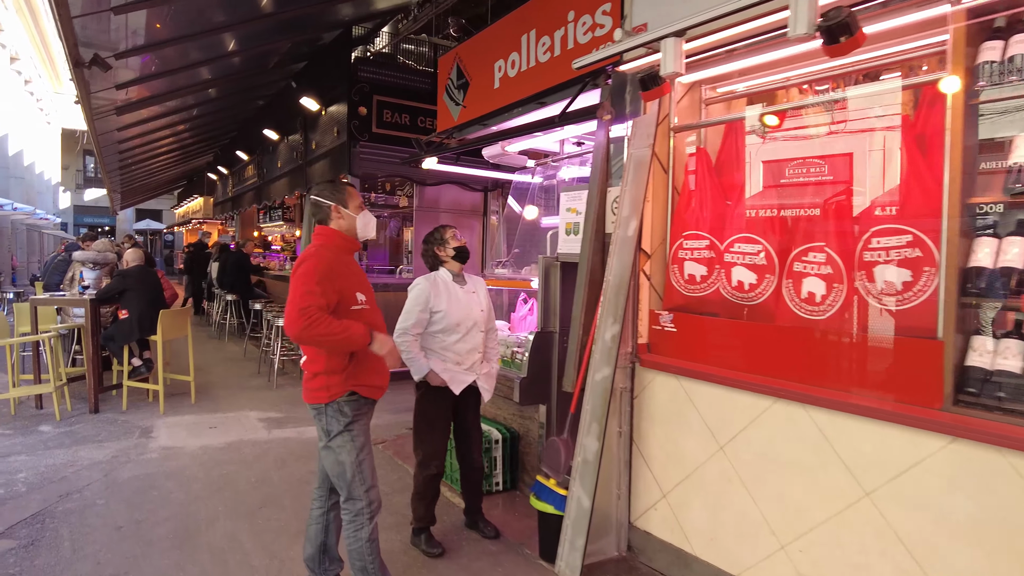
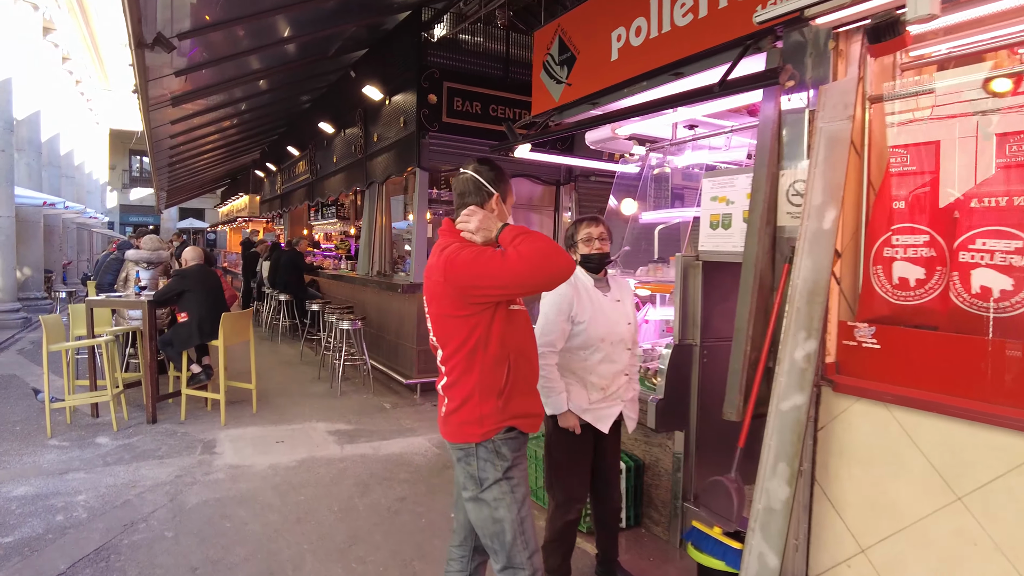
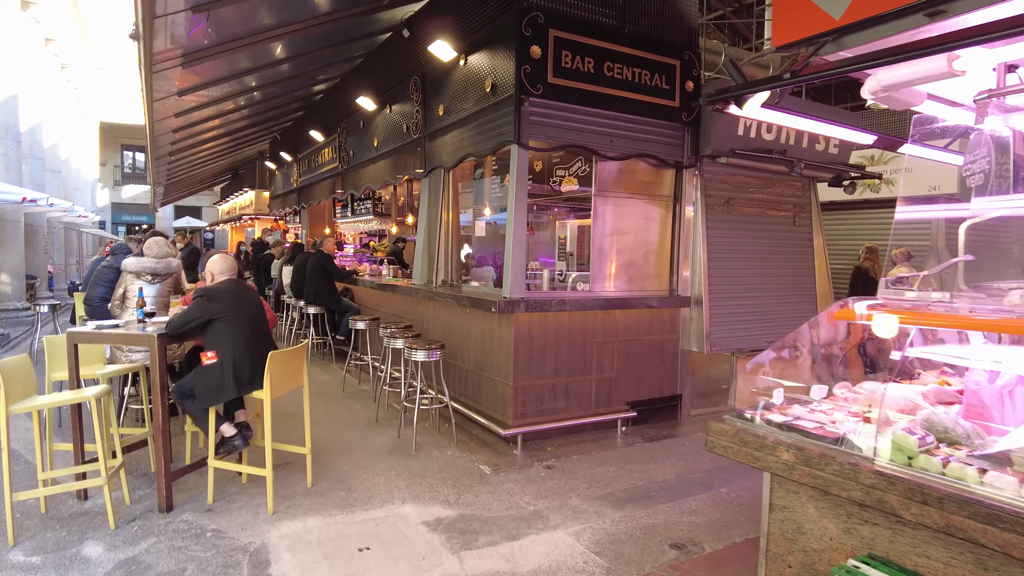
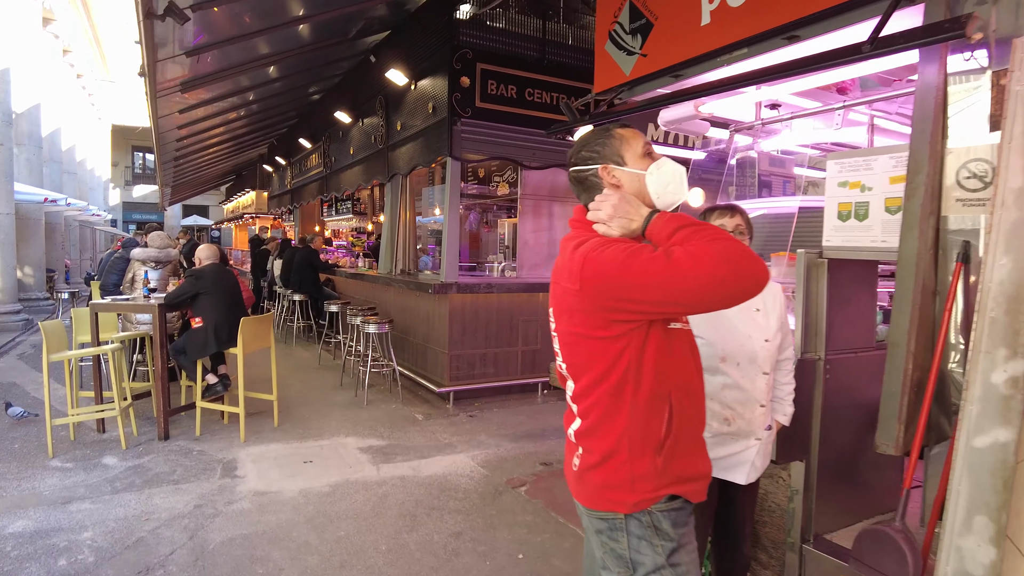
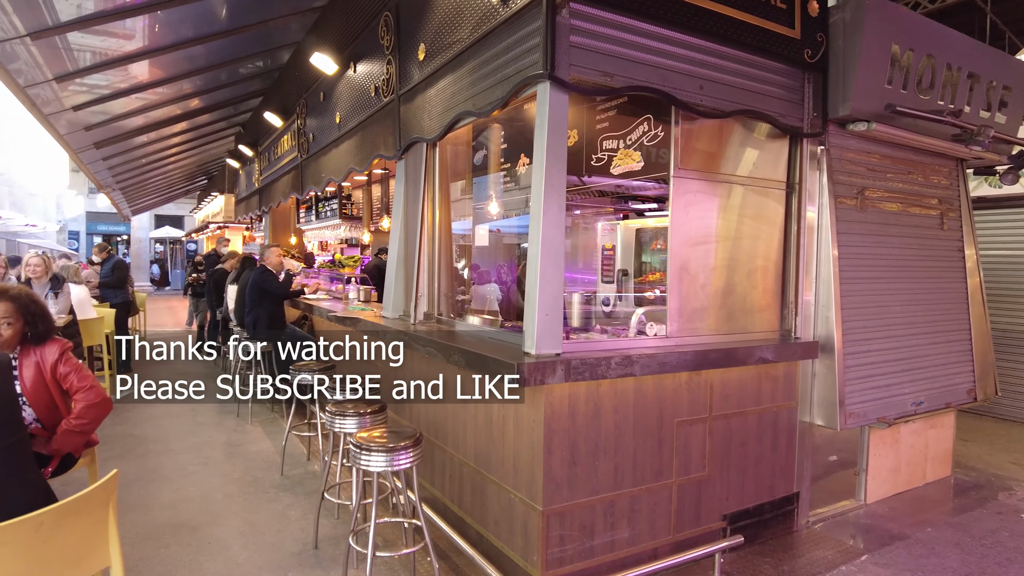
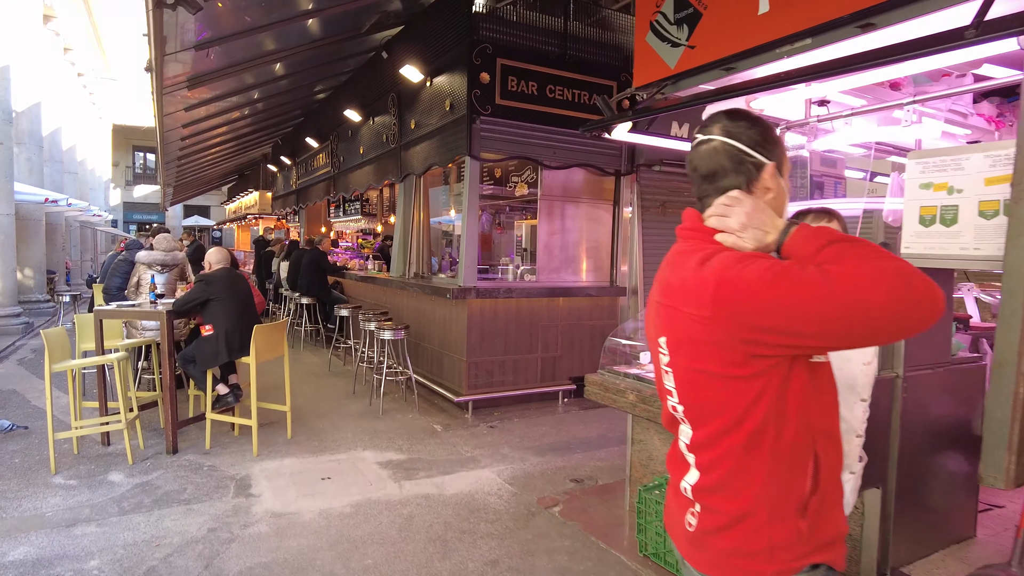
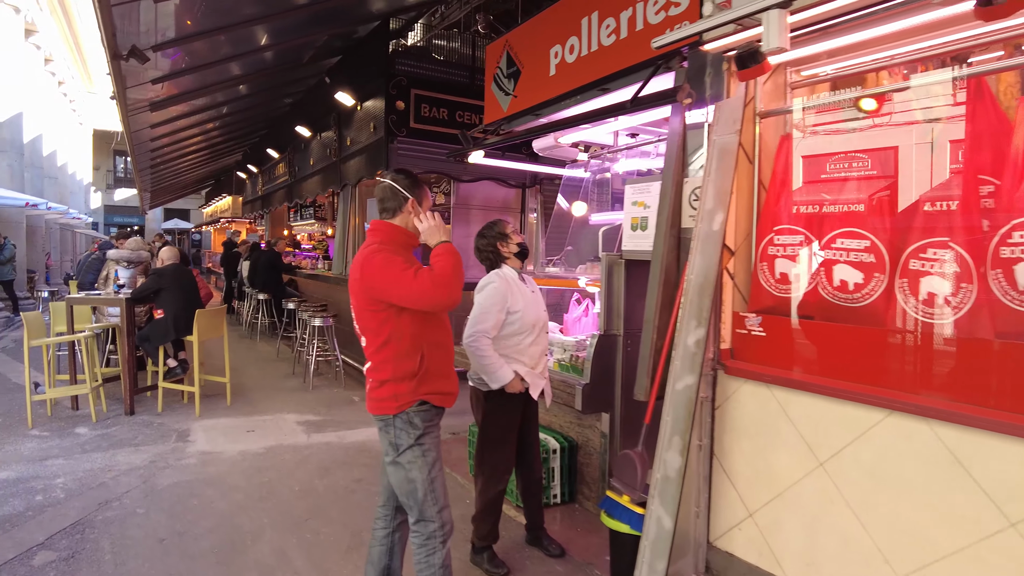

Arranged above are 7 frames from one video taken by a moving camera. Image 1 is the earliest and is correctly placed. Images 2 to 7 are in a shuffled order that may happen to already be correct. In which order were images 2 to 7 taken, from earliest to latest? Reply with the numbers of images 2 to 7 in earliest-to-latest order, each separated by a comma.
7, 2, 4, 6, 3, 5
